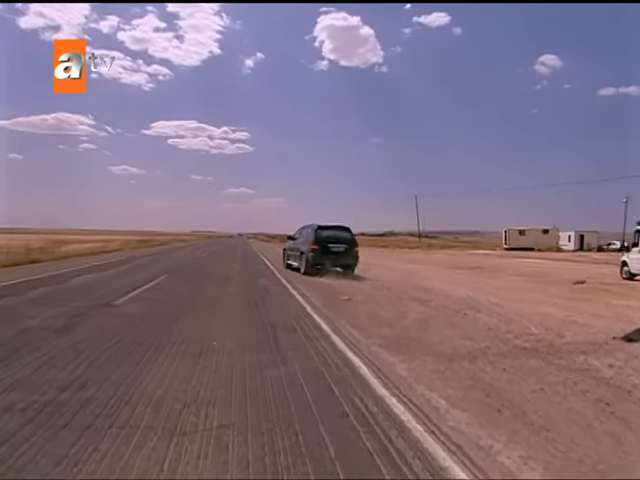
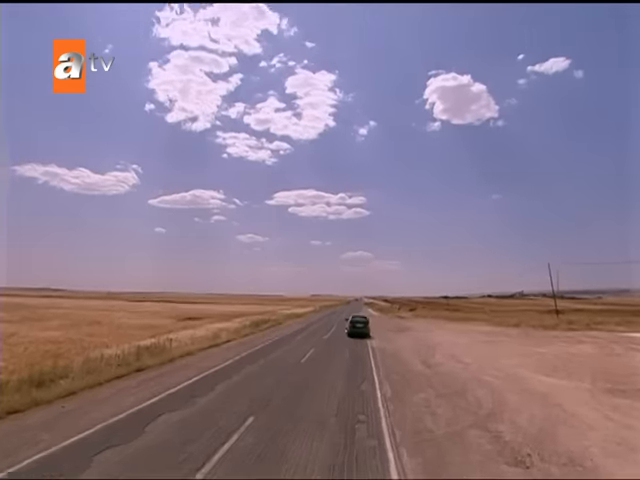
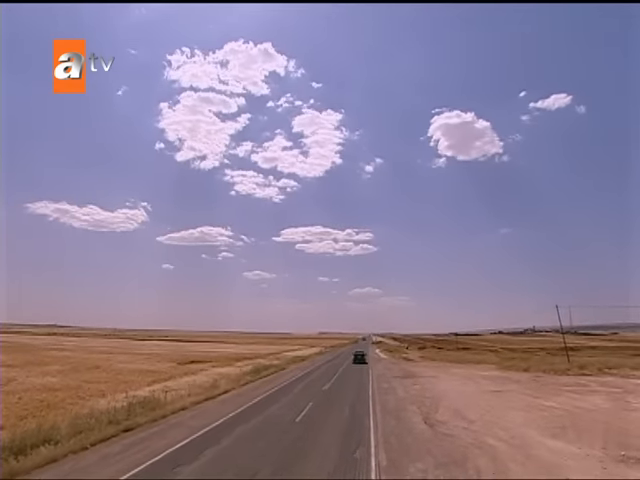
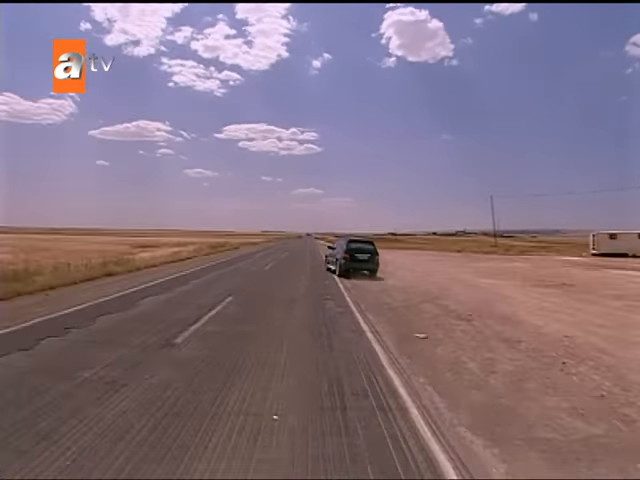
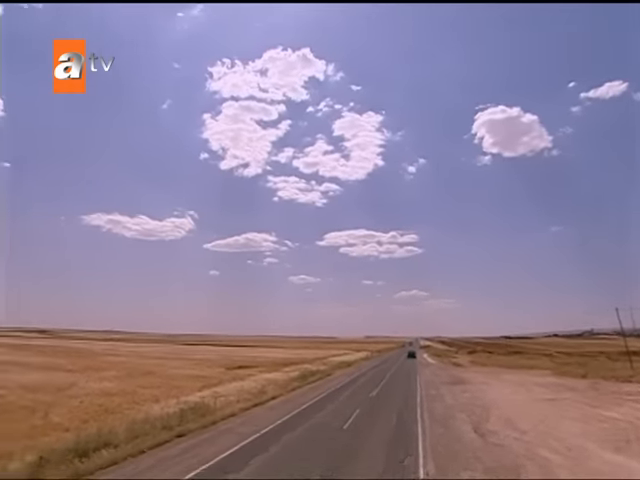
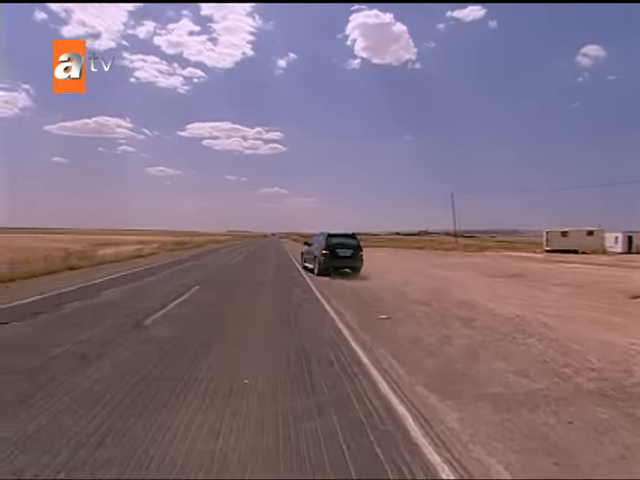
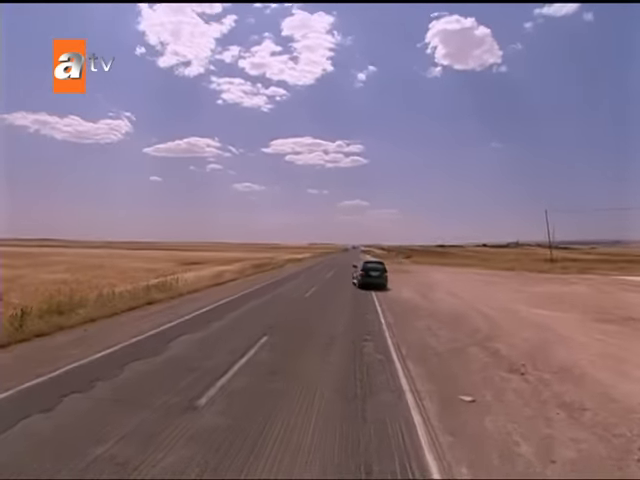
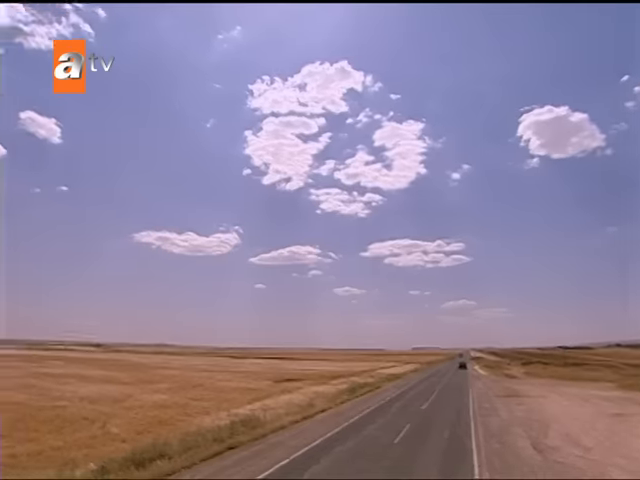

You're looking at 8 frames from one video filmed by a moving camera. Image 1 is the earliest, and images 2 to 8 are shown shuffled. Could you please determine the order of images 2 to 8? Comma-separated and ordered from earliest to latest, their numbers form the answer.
6, 4, 7, 2, 3, 5, 8
